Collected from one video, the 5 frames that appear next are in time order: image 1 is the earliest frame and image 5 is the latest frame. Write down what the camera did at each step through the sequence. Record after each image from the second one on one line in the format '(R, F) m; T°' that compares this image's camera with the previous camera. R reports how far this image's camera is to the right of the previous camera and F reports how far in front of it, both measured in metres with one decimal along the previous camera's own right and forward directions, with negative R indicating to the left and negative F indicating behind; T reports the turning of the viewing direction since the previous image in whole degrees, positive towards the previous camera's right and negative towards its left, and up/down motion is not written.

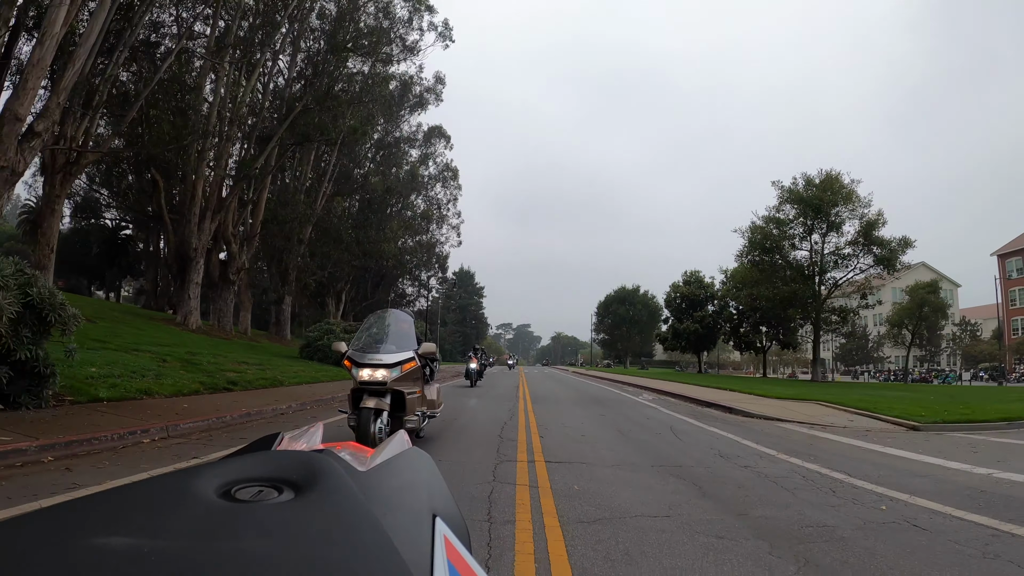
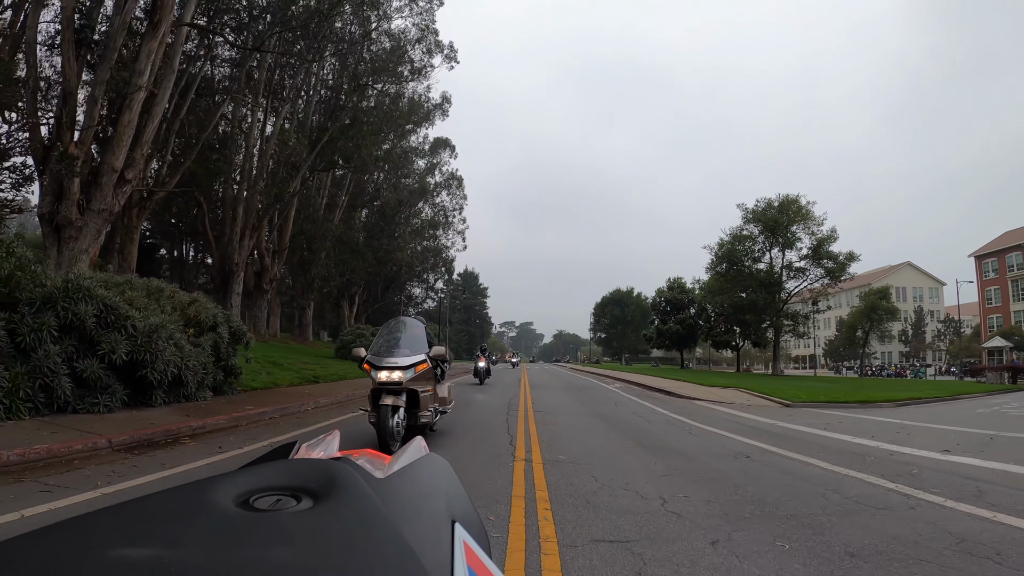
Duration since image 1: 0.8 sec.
(+0.6, -0.6) m; -1°
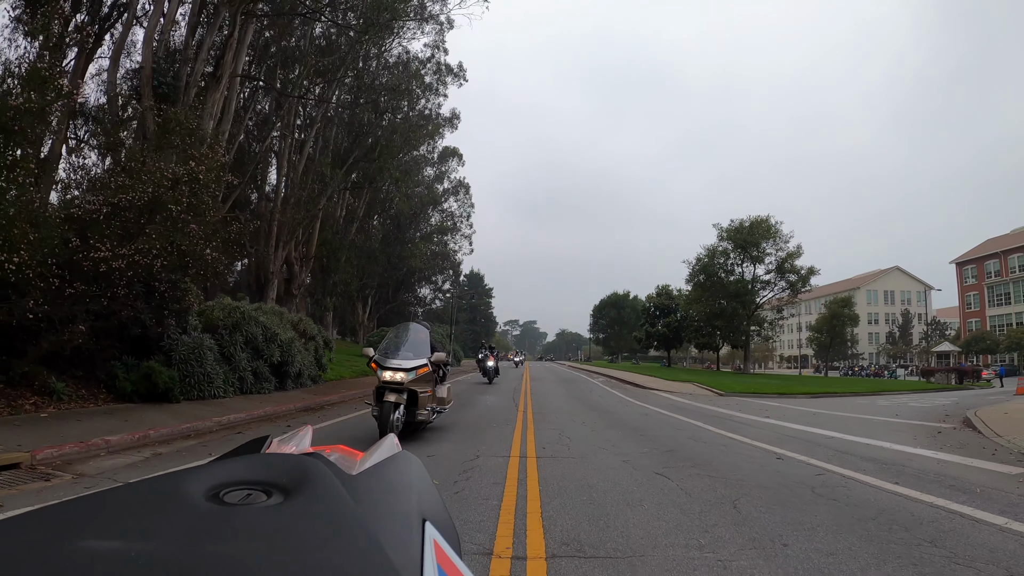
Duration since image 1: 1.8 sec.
(0.0, -1.4) m; 0°
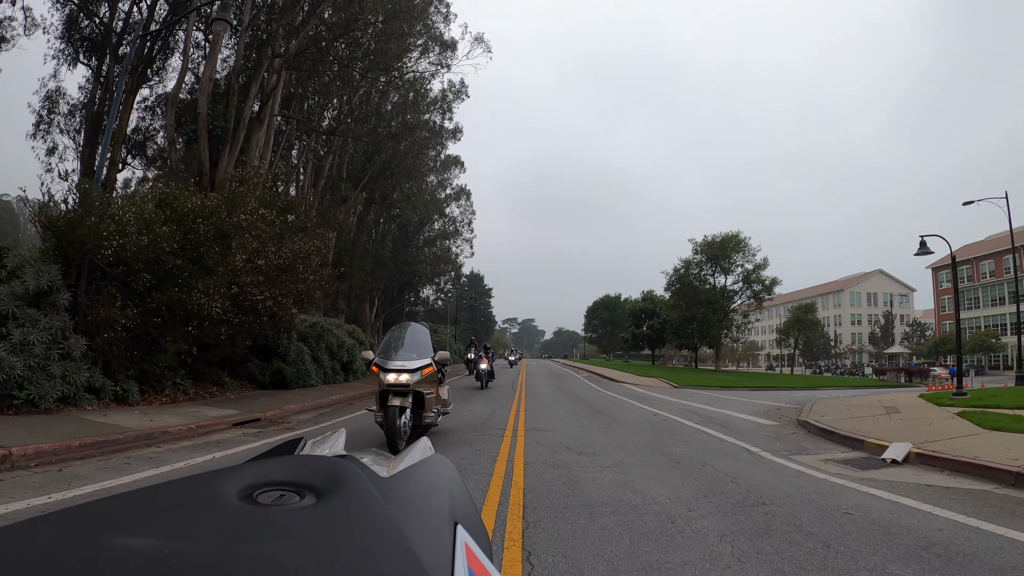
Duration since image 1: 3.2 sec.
(0.0, -1.4) m; 0°
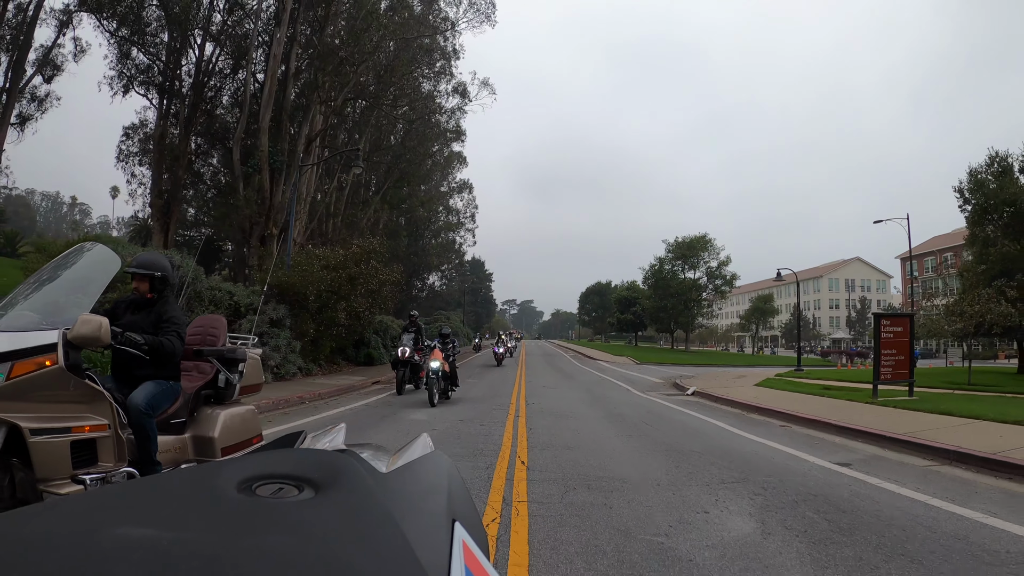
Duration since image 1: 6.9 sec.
(0.0, -2.2) m; 0°
